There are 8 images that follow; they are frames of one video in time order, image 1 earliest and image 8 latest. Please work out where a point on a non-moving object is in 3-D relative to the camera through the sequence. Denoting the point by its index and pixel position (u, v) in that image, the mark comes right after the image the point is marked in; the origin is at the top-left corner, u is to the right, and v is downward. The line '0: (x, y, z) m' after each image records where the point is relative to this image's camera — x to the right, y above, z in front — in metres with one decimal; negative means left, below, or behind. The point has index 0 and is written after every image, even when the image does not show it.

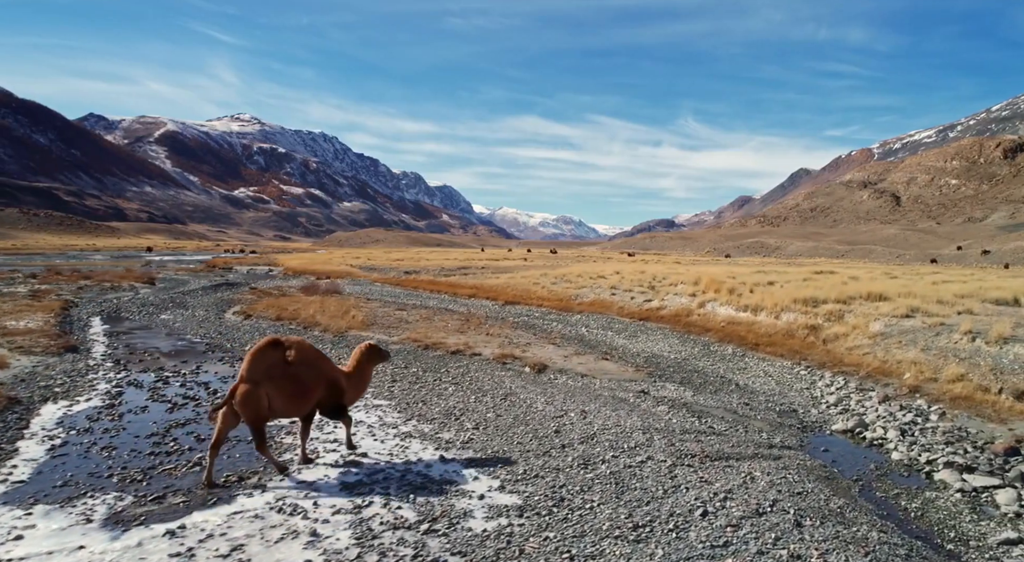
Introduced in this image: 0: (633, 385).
0: (+3.4, -2.9, +18.4) m
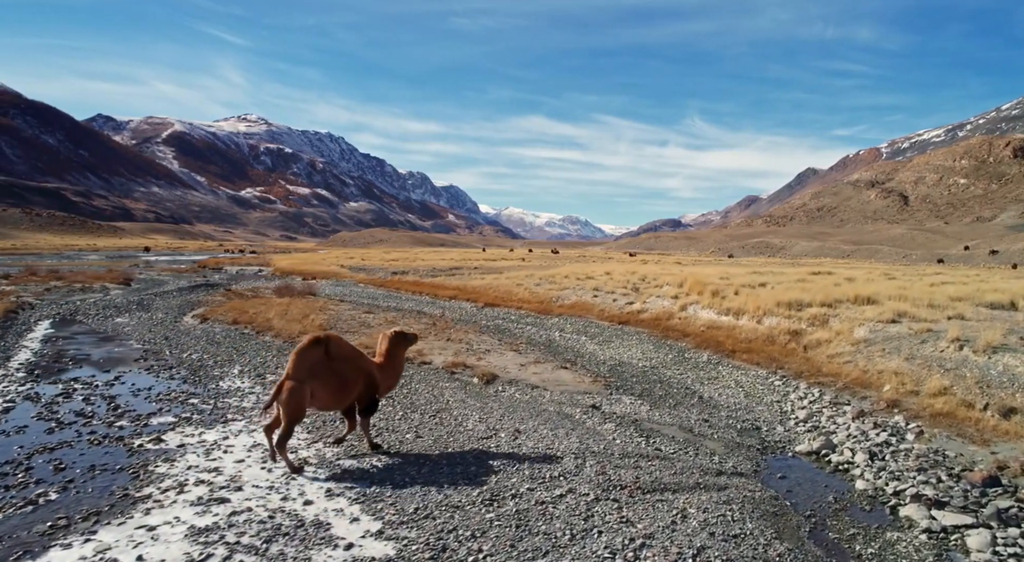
0: (+1.9, -3.0, +16.9) m
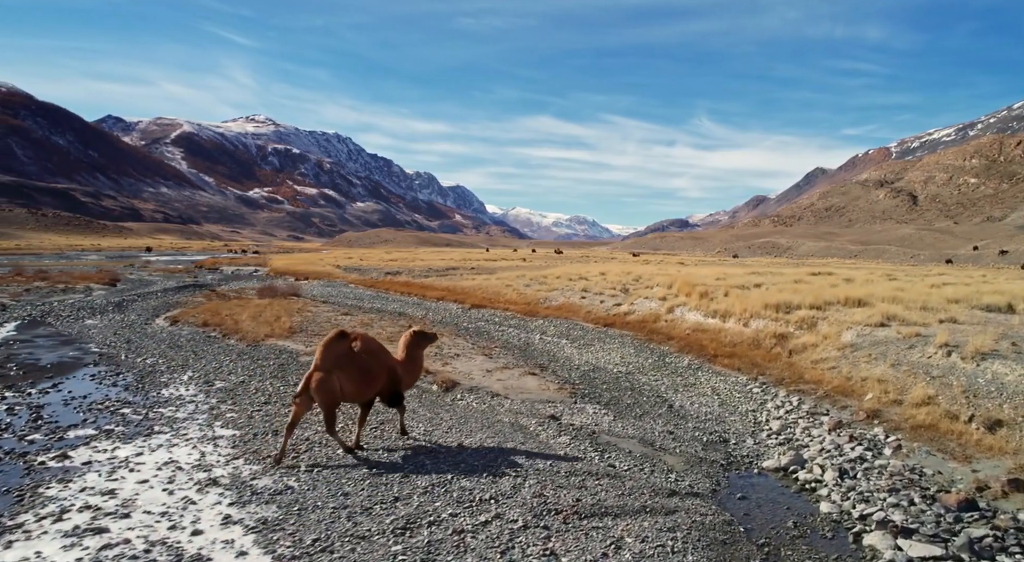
0: (+0.8, -3.1, +16.0) m
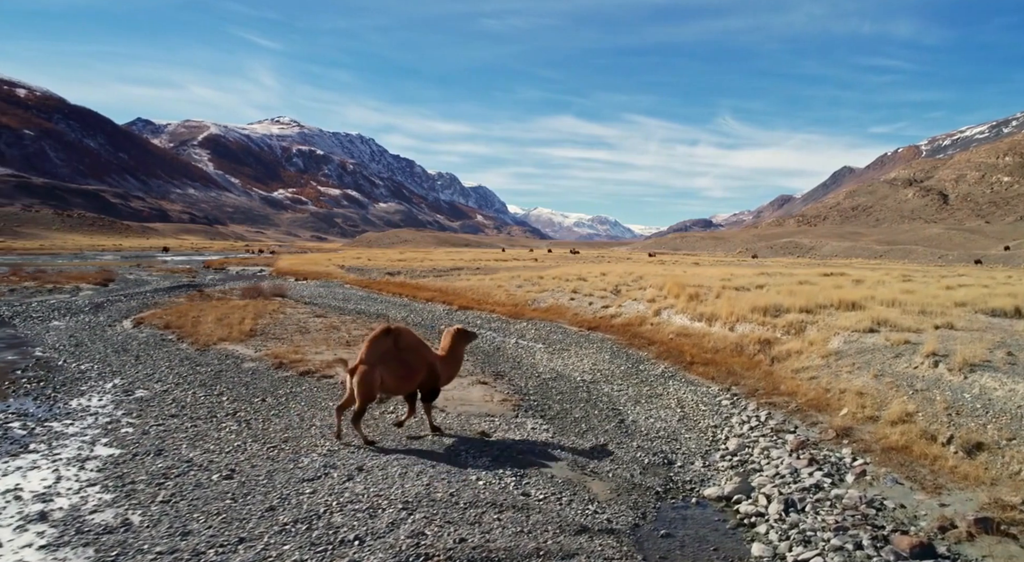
0: (-0.7, -3.1, +14.6) m
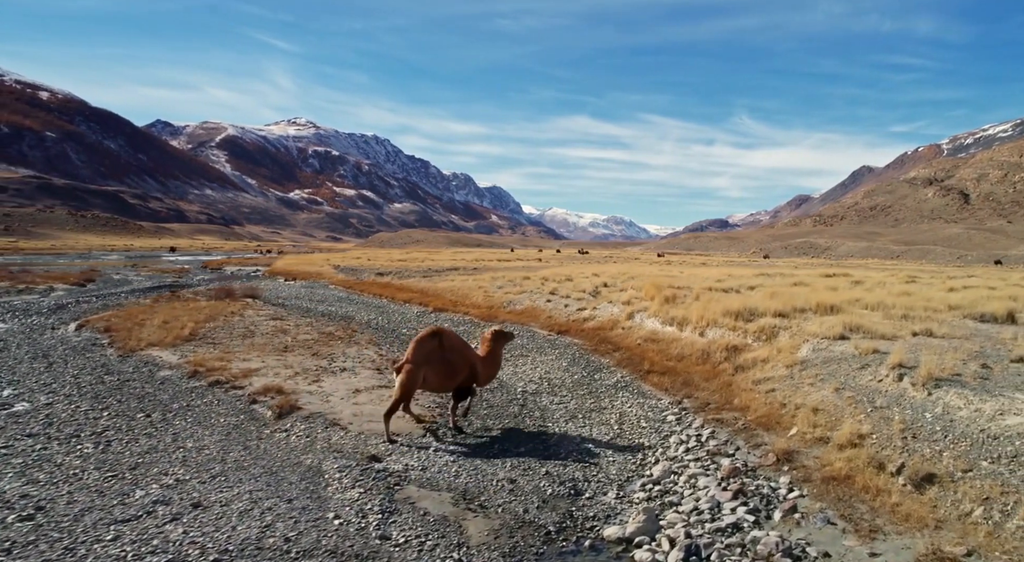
0: (-2.6, -3.2, +13.0) m
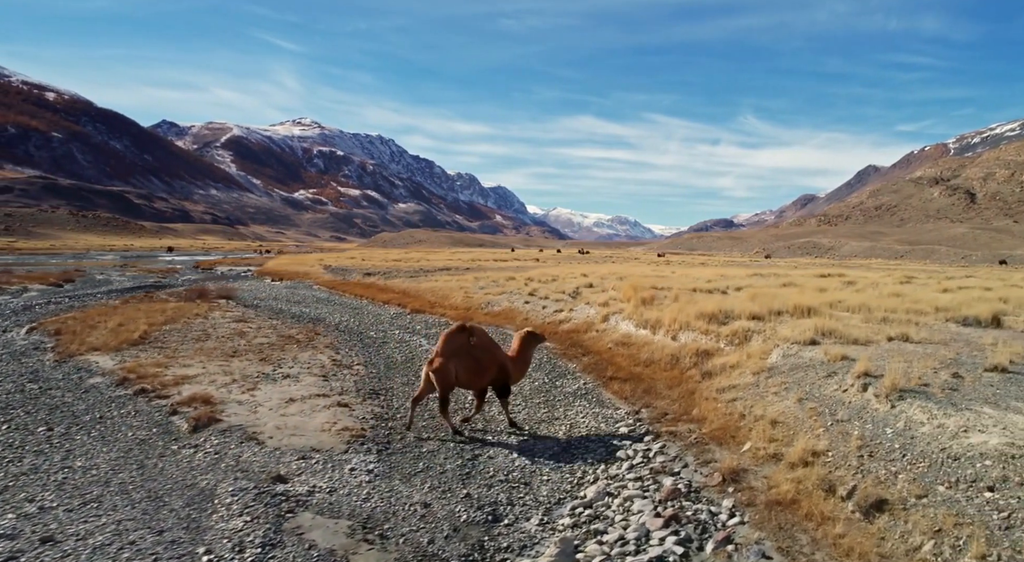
0: (-4.0, -3.3, +12.0) m
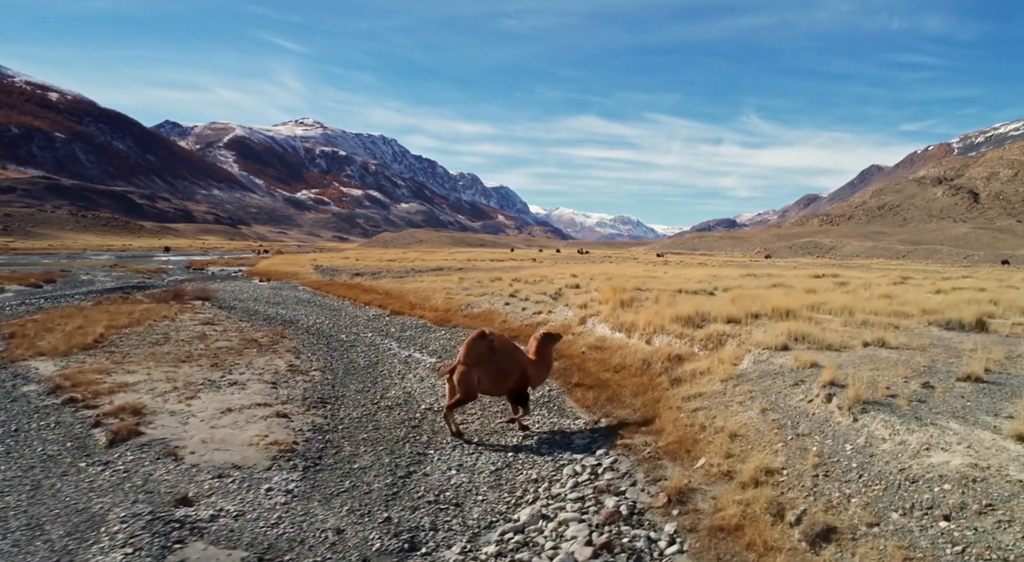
0: (-5.1, -3.3, +11.1) m
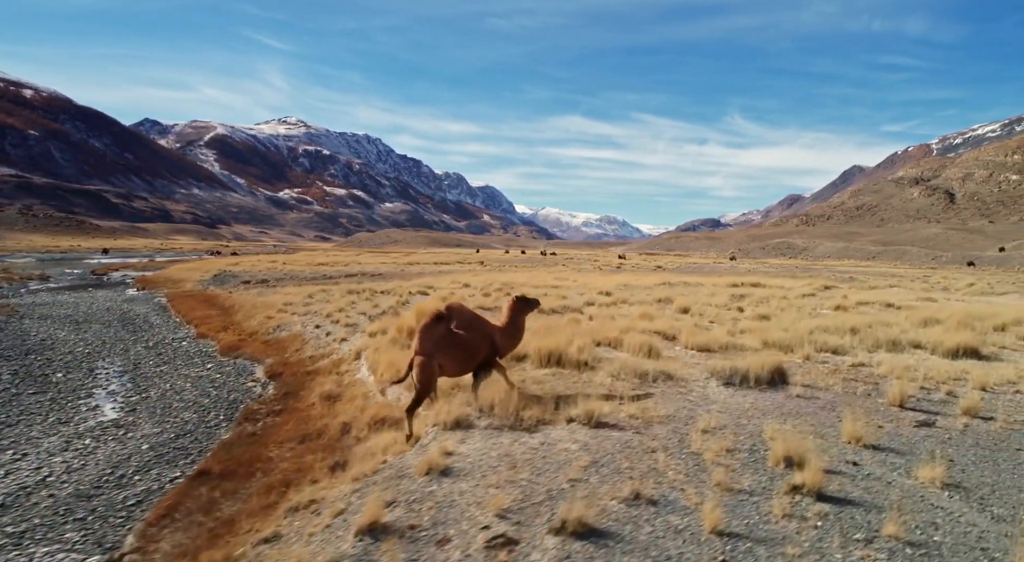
0: (-13.3, -4.4, +5.3) m
